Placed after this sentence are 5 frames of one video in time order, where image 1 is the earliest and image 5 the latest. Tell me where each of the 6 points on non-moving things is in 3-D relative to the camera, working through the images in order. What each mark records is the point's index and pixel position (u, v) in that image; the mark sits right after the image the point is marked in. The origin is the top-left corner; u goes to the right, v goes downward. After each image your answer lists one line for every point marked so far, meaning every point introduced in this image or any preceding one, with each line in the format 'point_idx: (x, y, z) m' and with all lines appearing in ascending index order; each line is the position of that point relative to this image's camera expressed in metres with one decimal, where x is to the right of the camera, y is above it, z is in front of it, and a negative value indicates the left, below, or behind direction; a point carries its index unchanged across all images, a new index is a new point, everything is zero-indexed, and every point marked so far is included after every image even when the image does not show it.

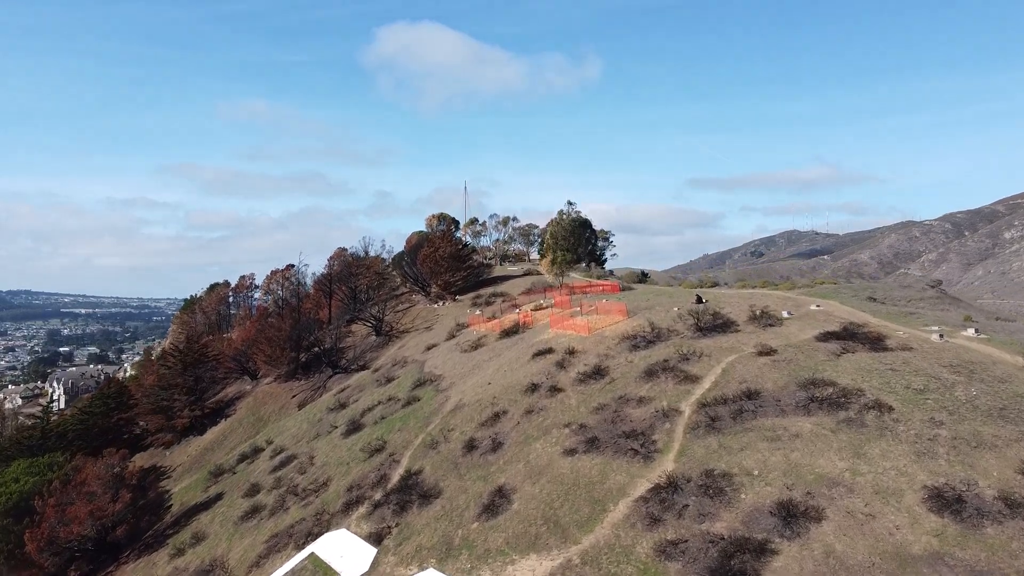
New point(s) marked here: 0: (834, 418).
0: (+7.9, -3.2, +19.9) m
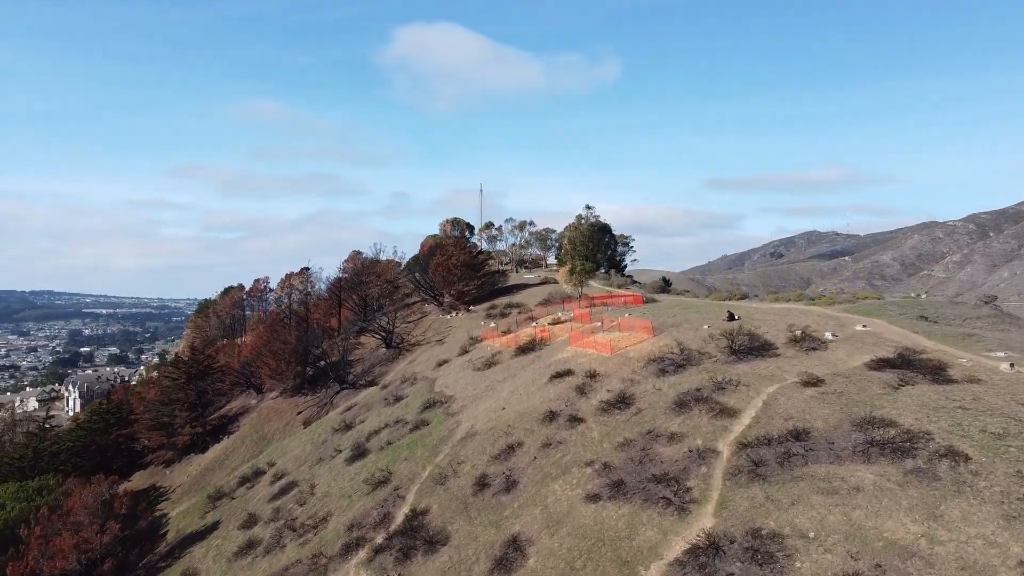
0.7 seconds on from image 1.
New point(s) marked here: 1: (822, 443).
0: (+8.2, -3.8, +17.2) m
1: (+7.3, -3.7, +19.2) m
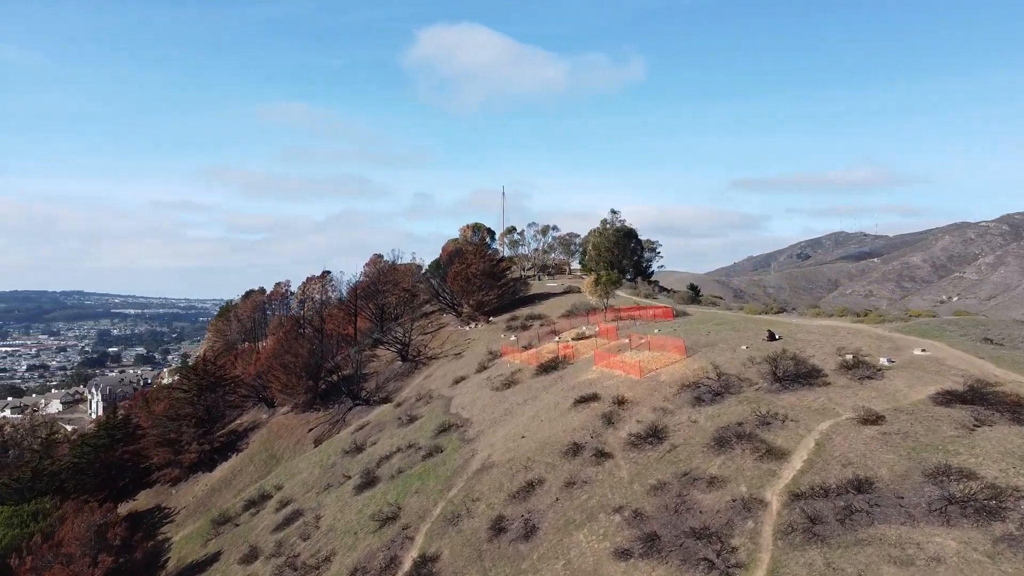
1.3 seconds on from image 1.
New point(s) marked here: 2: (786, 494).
0: (+8.5, -4.4, +14.6) m
1: (+7.7, -4.3, +16.6) m
2: (+6.0, -4.5, +17.9) m
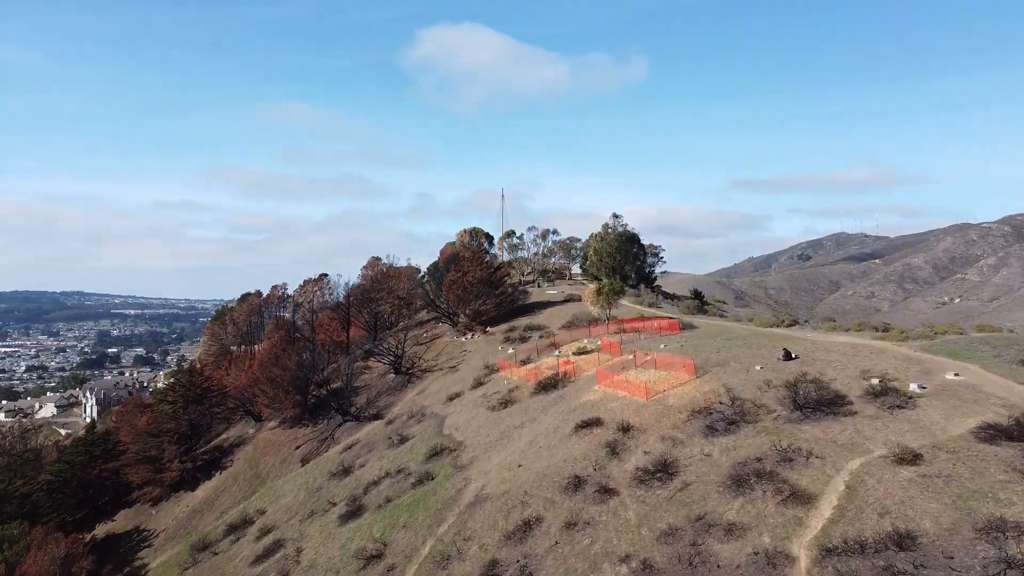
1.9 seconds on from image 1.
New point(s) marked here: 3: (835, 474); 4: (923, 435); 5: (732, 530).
0: (+8.4, -4.9, +12.5) m
1: (+7.5, -4.8, +14.5) m
2: (+5.9, -5.0, +15.8) m
3: (+7.2, -4.2, +18.3) m
4: (+9.6, -3.4, +19.1) m
5: (+4.7, -5.1, +17.3) m
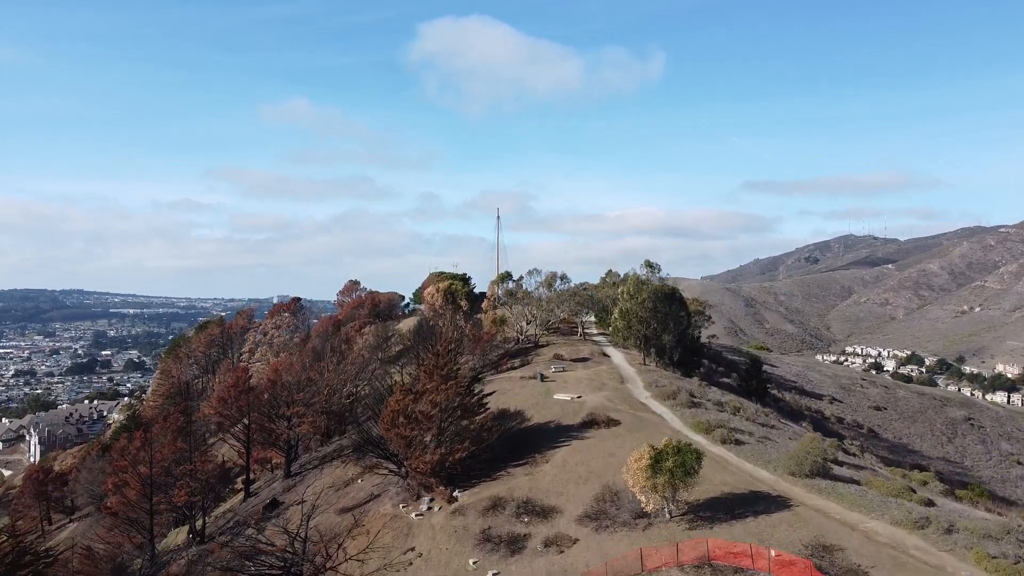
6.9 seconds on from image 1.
0: (+7.7, -9.7, -7.2) m
1: (+6.9, -9.6, -5.2) m
2: (+5.2, -9.9, -3.9) m
3: (+6.6, -9.0, -1.4) m
4: (+9.0, -8.3, -0.6) m
5: (+4.1, -10.0, -2.4) m
